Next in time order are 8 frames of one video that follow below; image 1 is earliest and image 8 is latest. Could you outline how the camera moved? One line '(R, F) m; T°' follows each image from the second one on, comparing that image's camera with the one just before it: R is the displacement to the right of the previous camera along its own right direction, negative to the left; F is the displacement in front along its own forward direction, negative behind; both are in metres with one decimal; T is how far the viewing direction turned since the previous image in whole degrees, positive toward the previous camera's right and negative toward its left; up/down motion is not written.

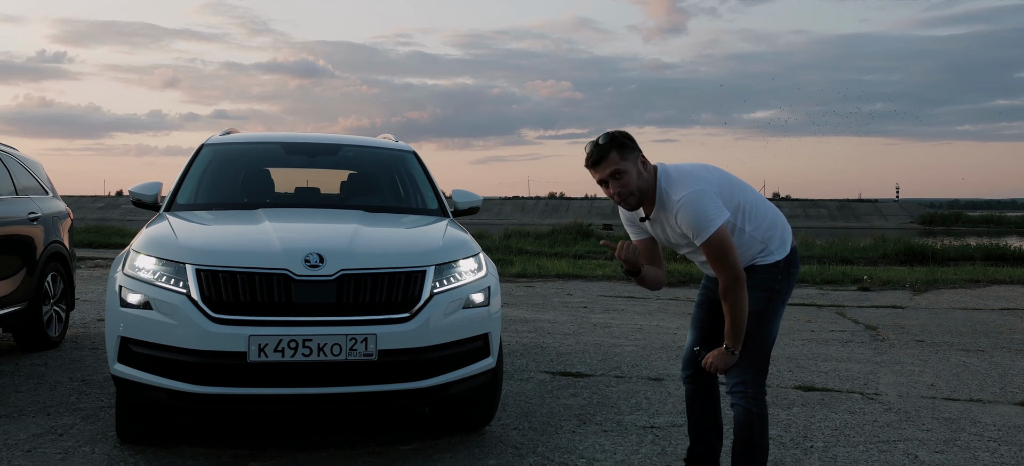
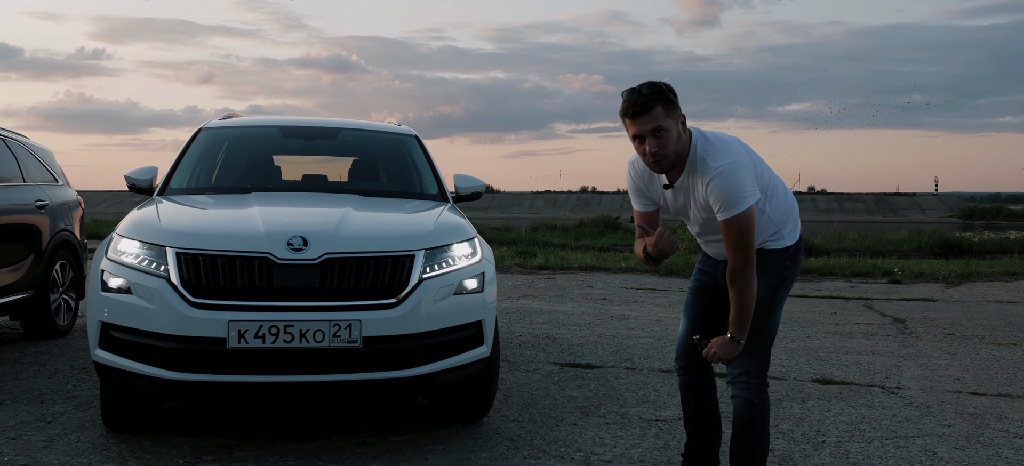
(+0.2, +0.2) m; -2°
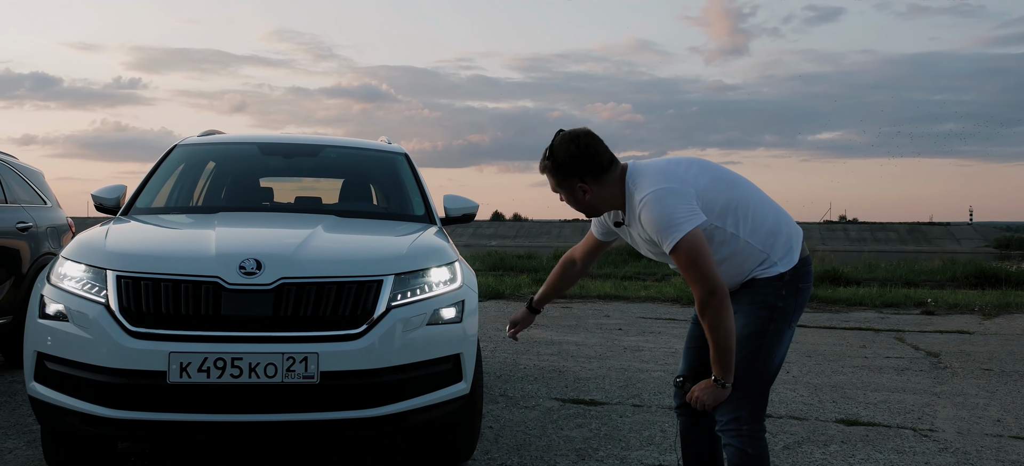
(+0.2, +0.4) m; -2°
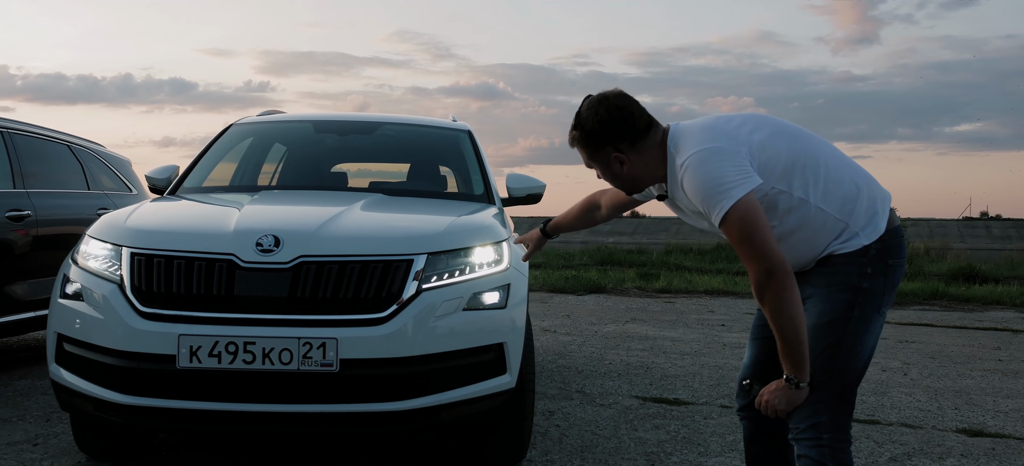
(+0.2, +0.4) m; -7°
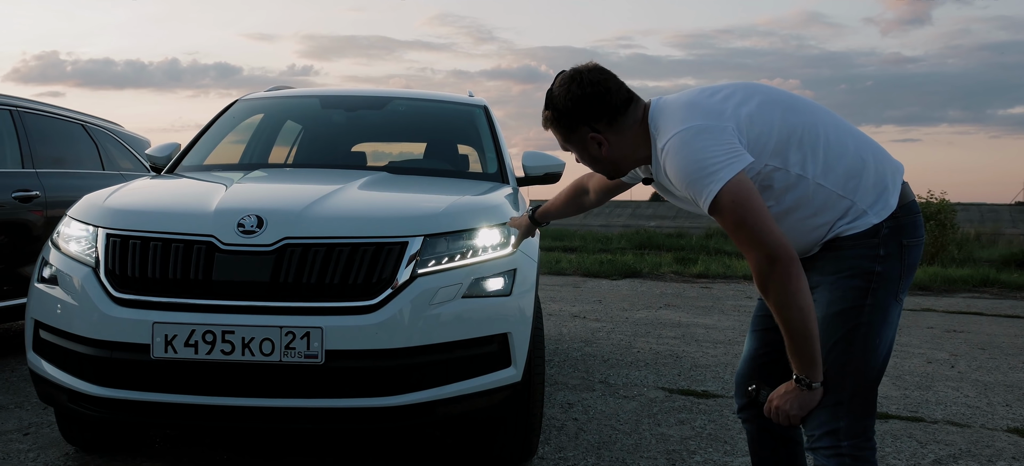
(+0.1, +0.2) m; -3°
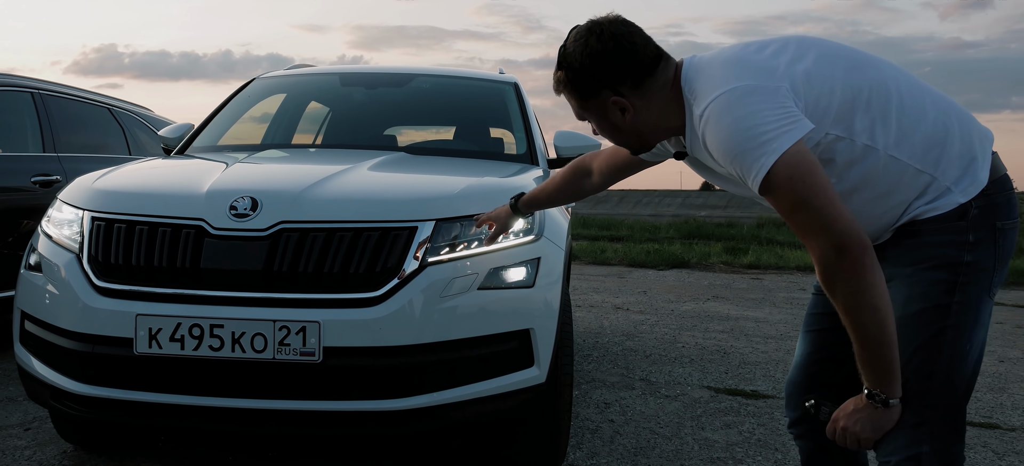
(+0.1, +0.3) m; -3°
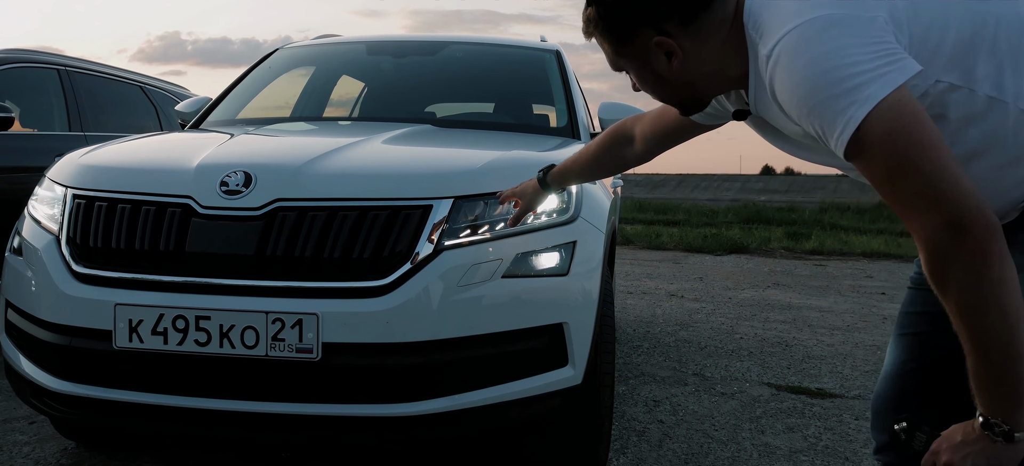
(+0.1, +0.3) m; -4°
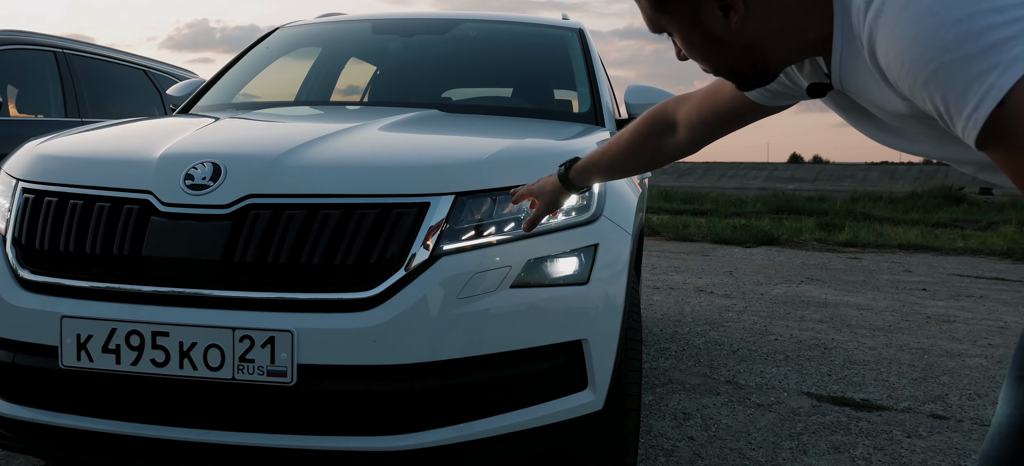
(0.0, +0.3) m; -2°
